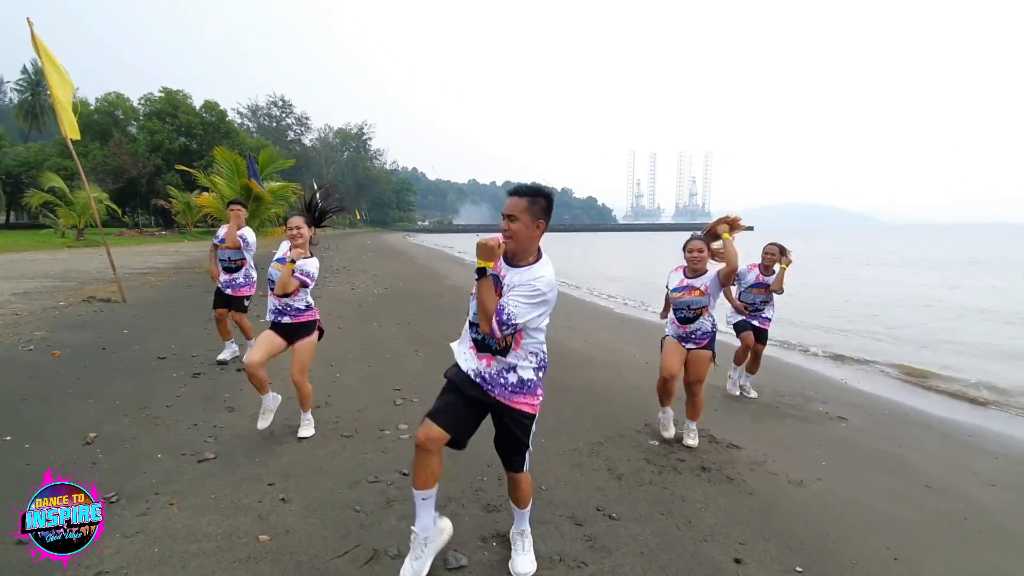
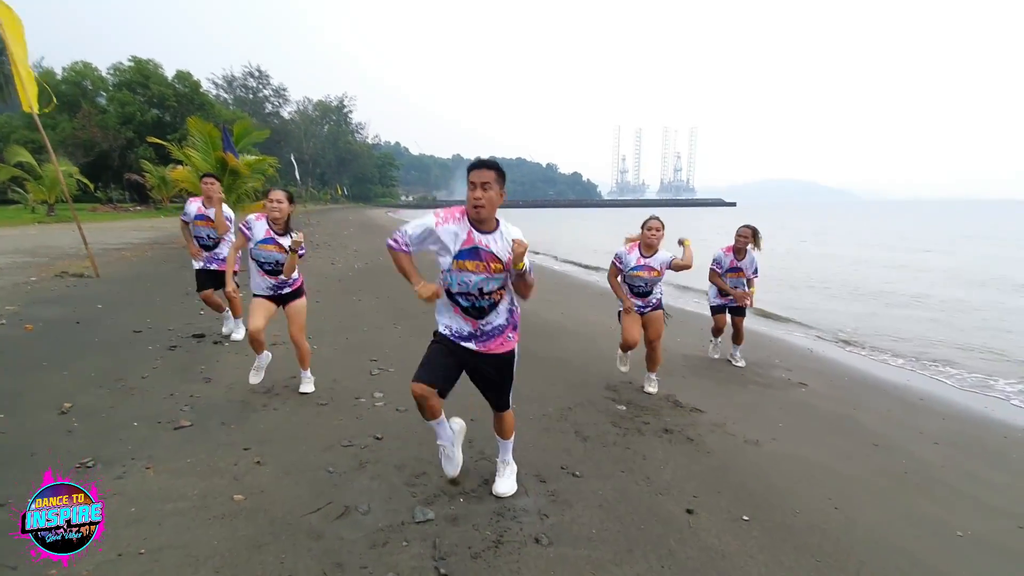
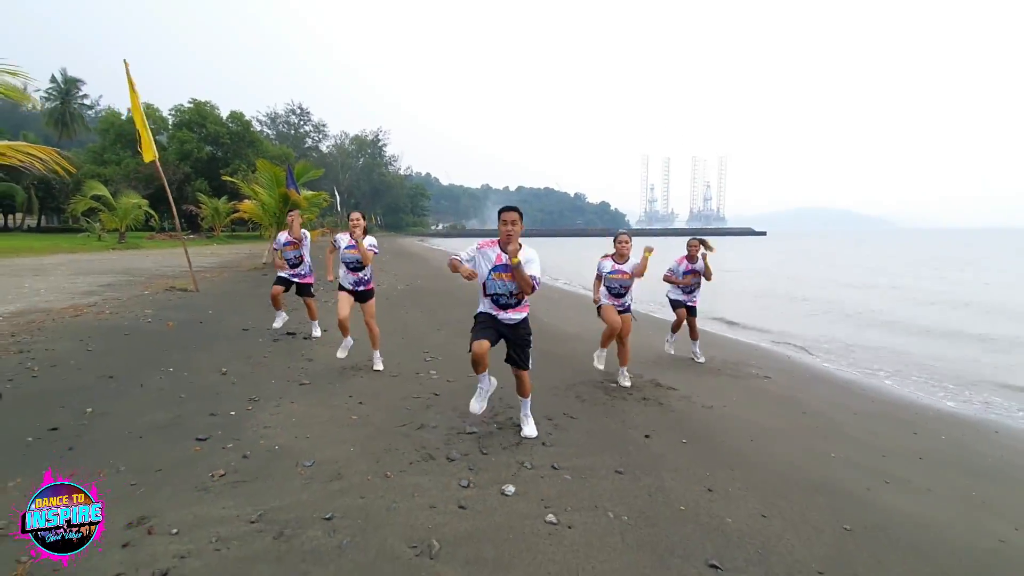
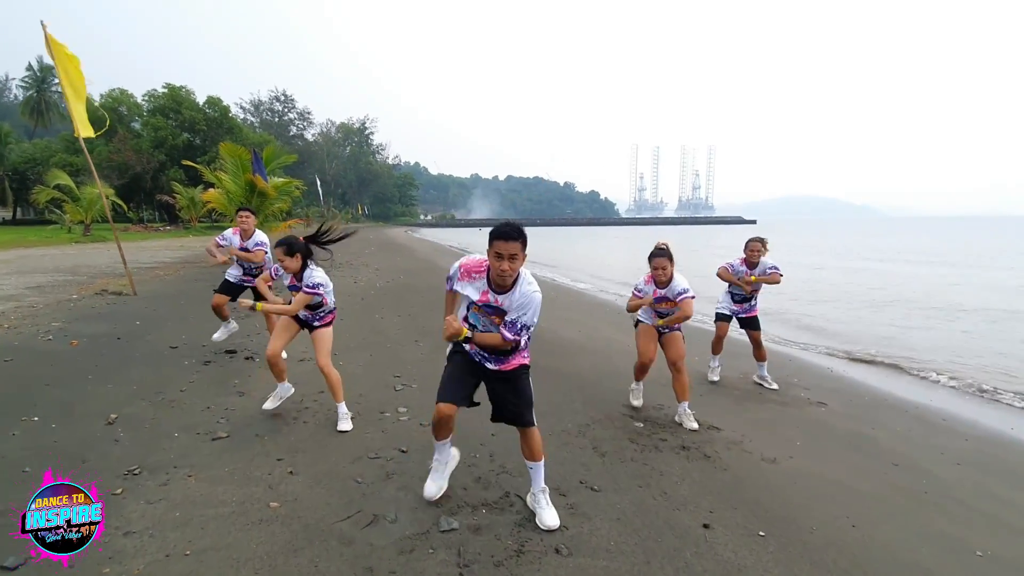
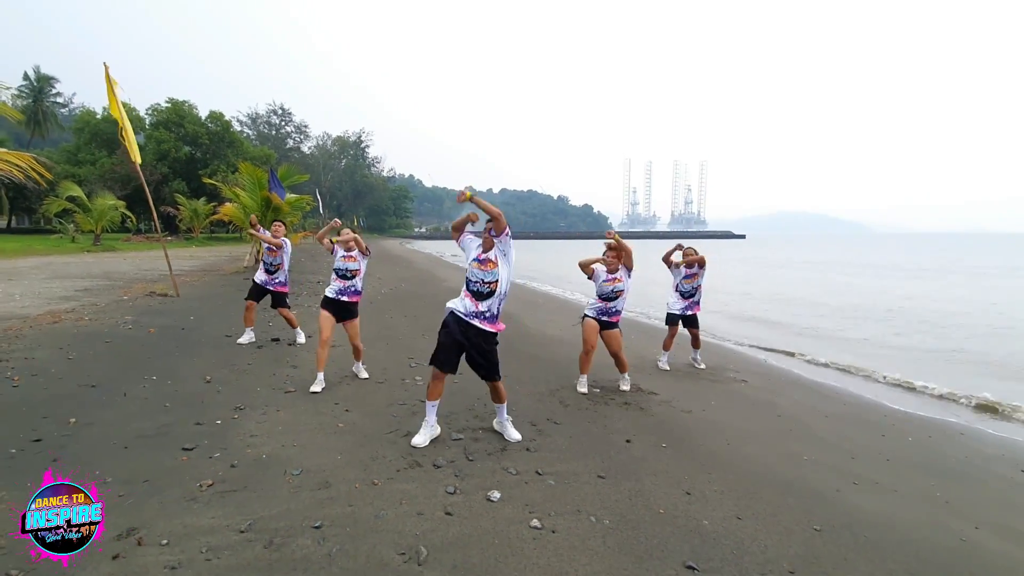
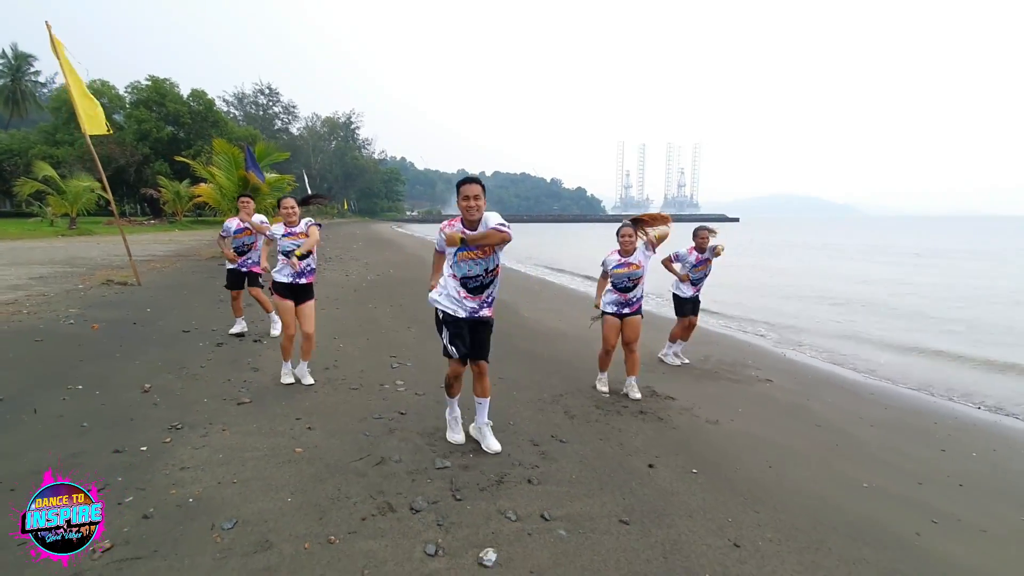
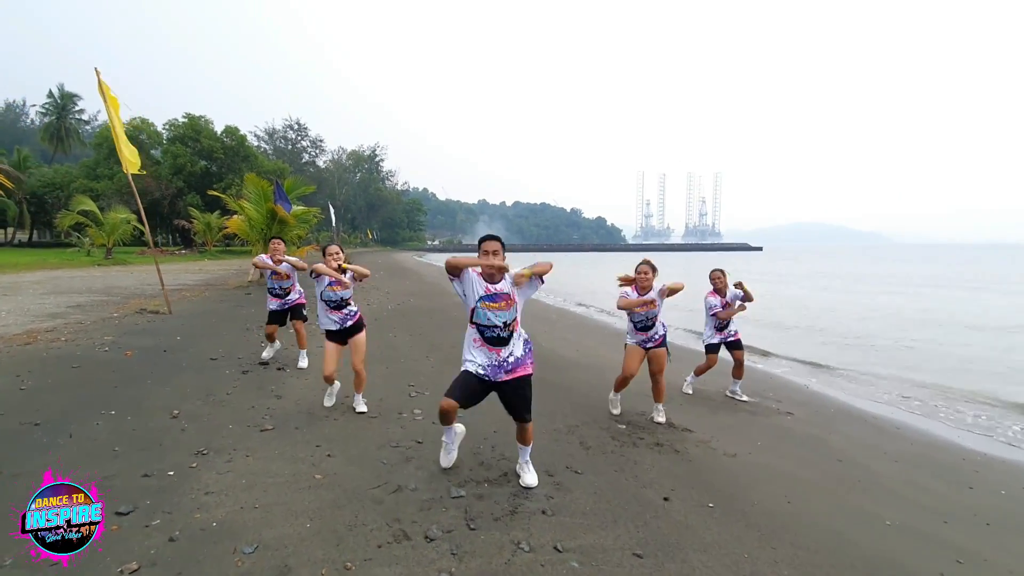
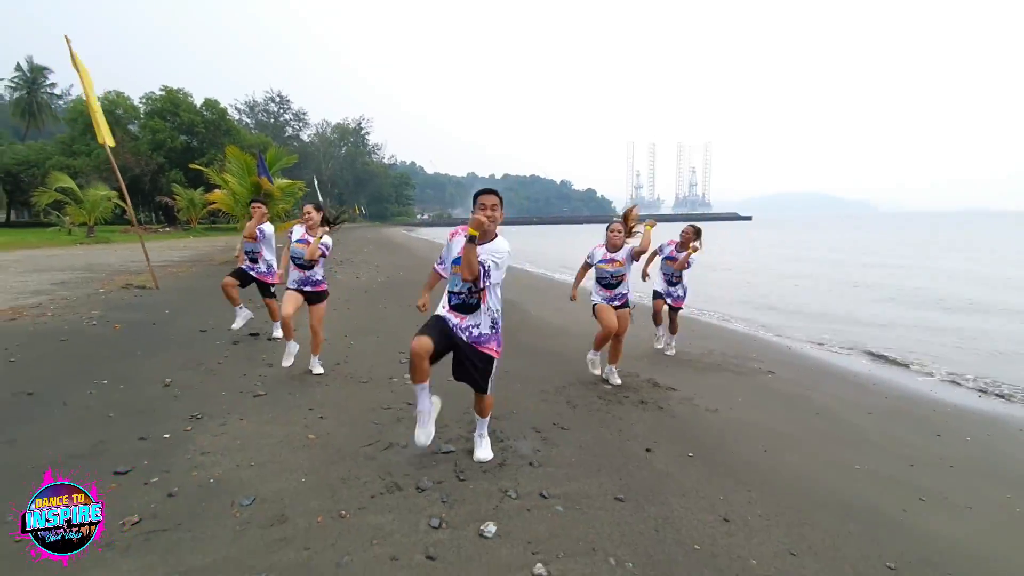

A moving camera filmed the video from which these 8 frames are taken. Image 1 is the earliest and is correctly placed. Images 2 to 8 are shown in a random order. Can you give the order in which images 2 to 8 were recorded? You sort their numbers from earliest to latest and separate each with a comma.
6, 5, 7, 4, 2, 8, 3
